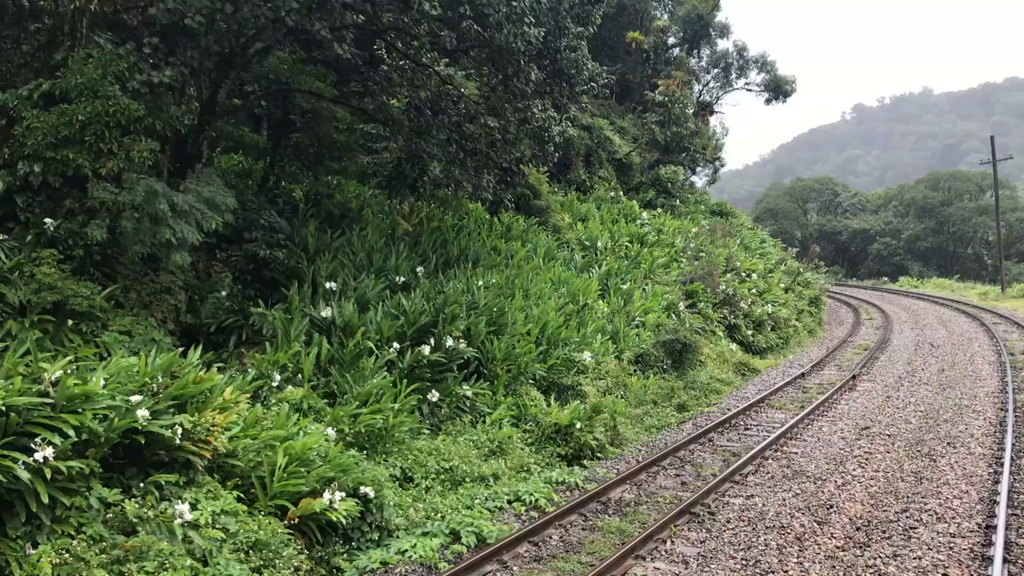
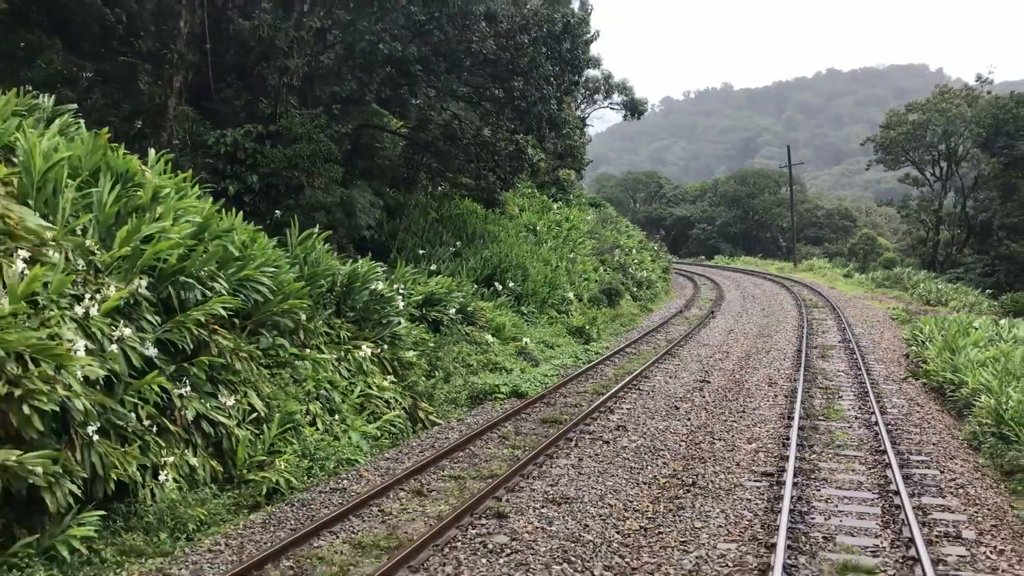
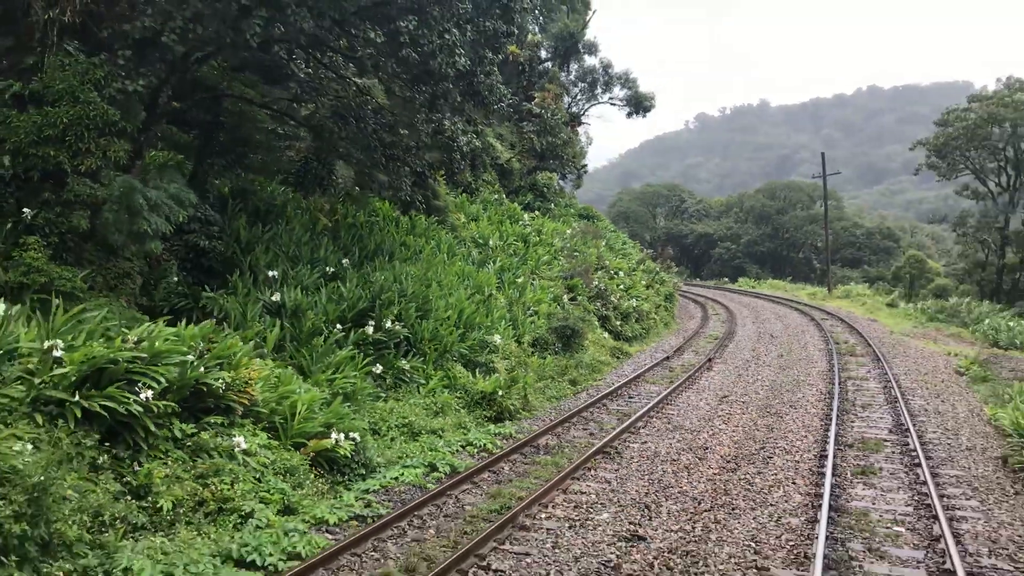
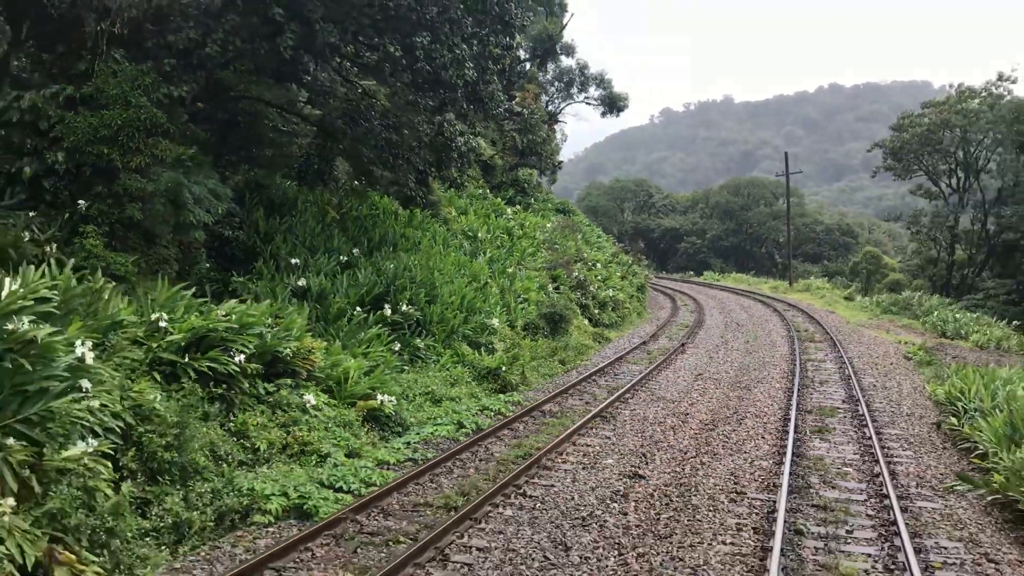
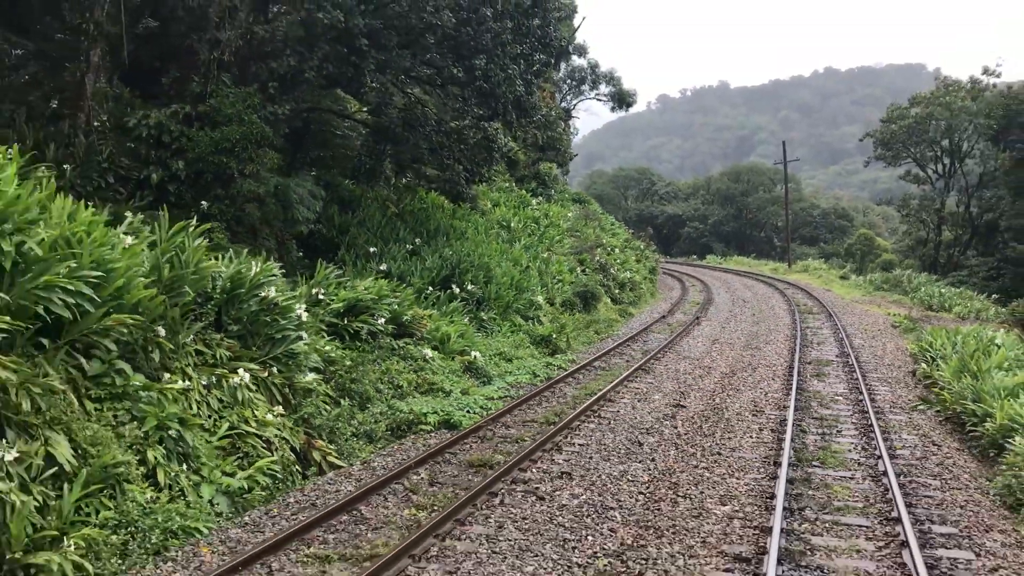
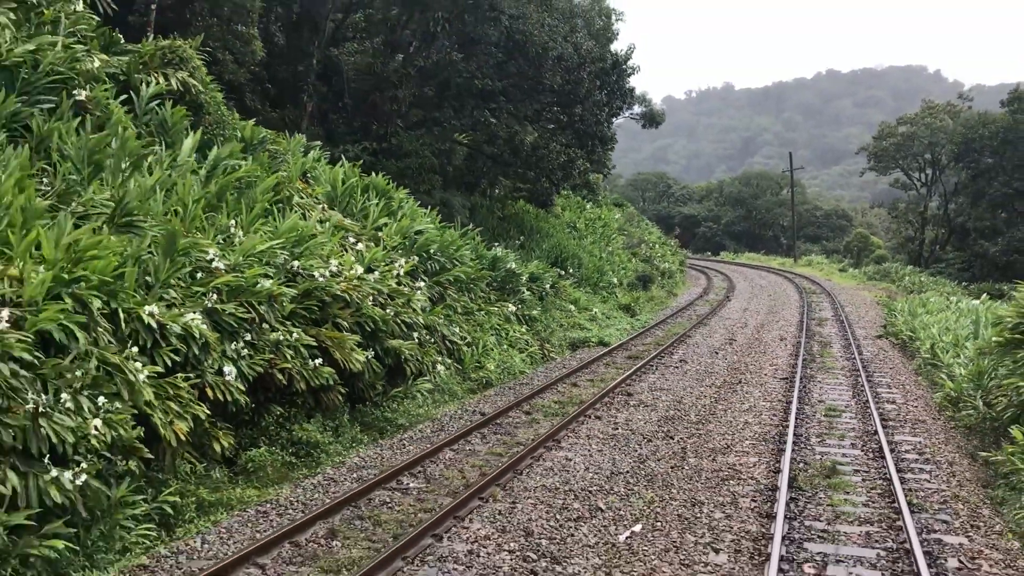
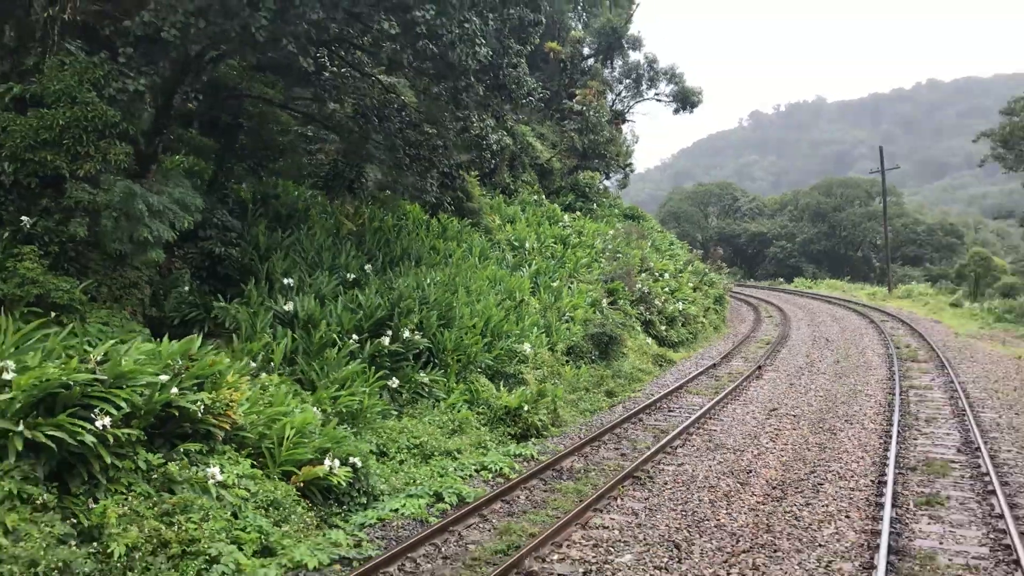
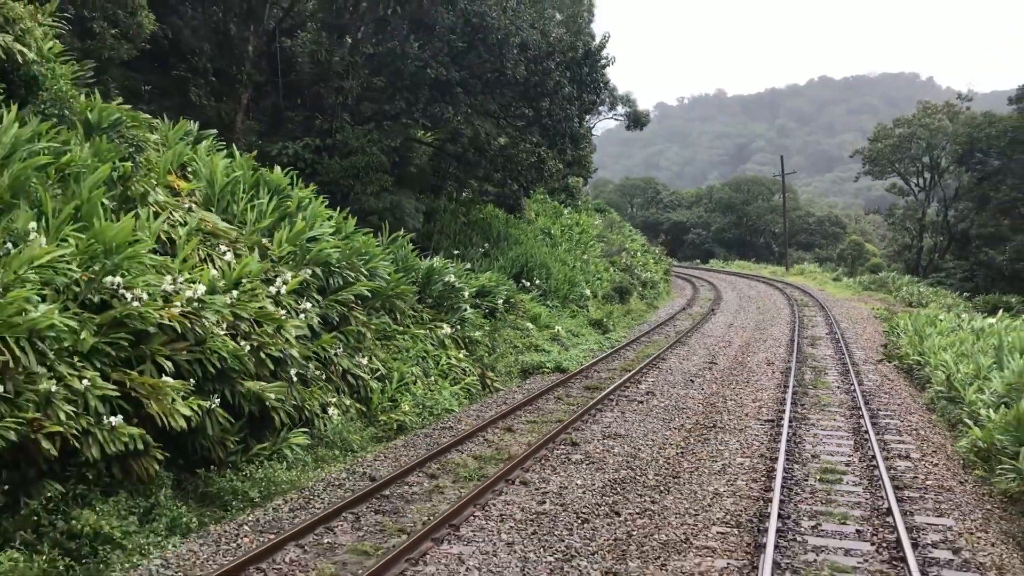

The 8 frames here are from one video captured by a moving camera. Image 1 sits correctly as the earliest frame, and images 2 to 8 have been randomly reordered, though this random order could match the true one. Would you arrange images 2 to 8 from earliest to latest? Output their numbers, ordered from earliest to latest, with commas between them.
7, 3, 4, 5, 2, 8, 6
